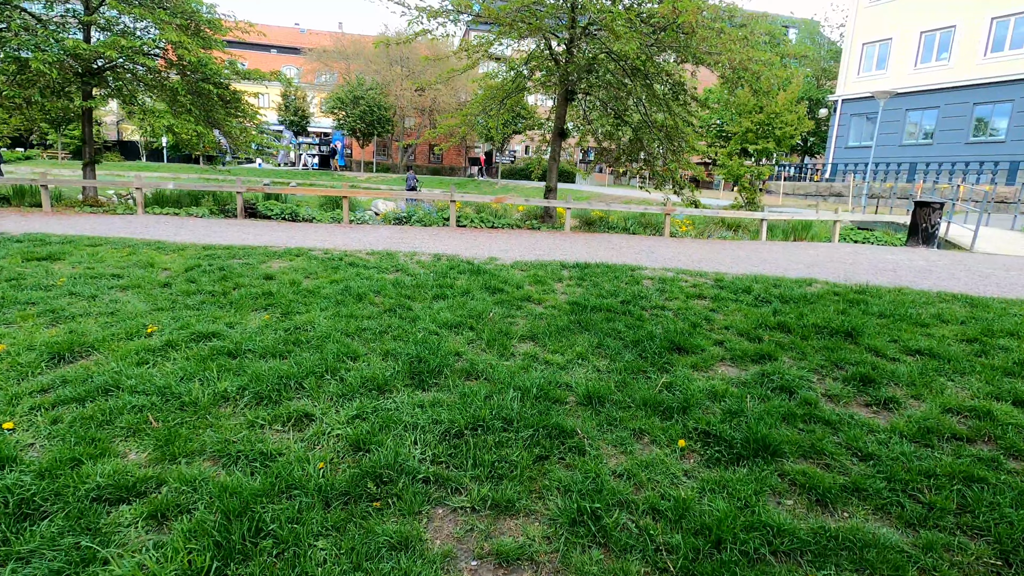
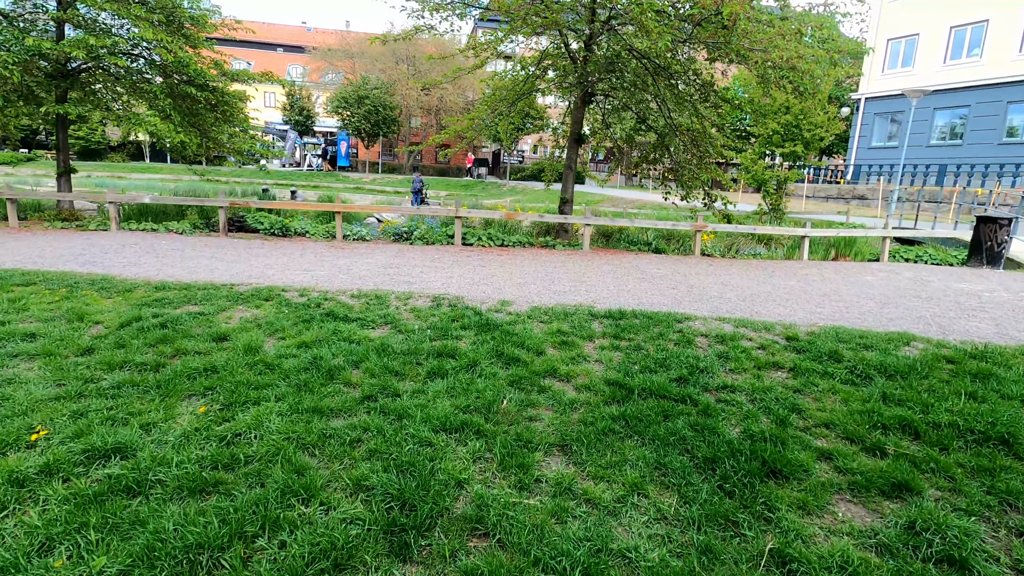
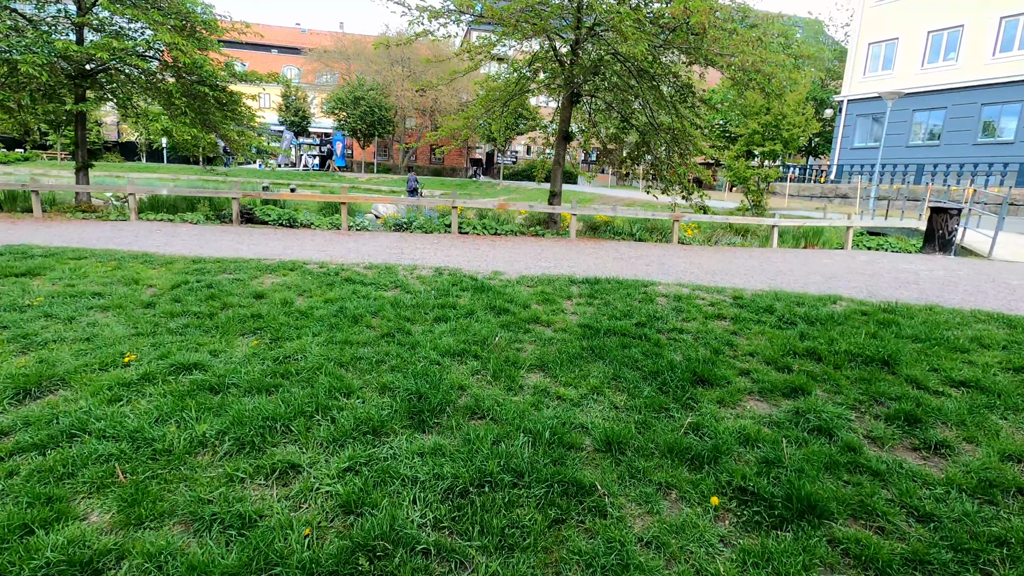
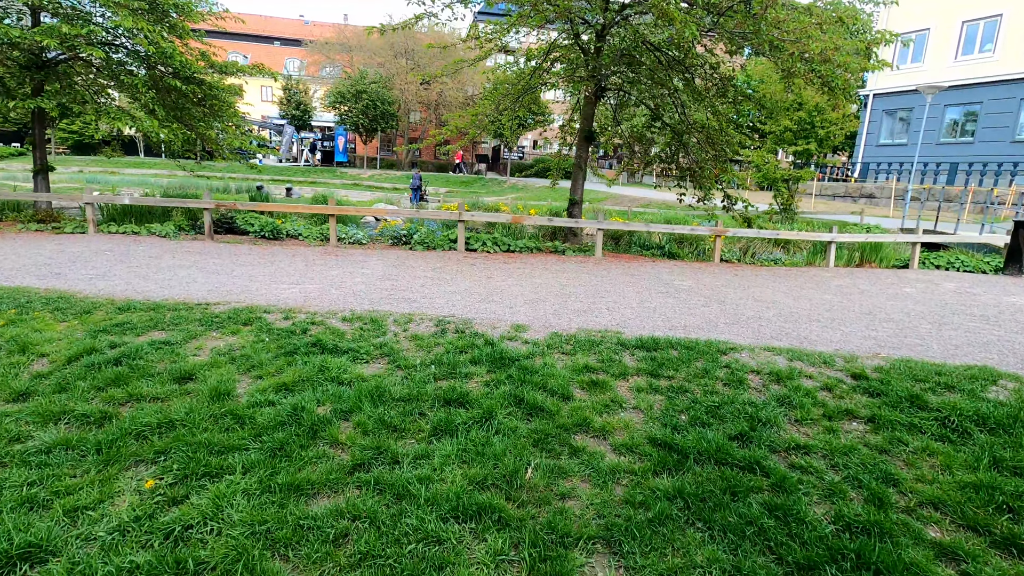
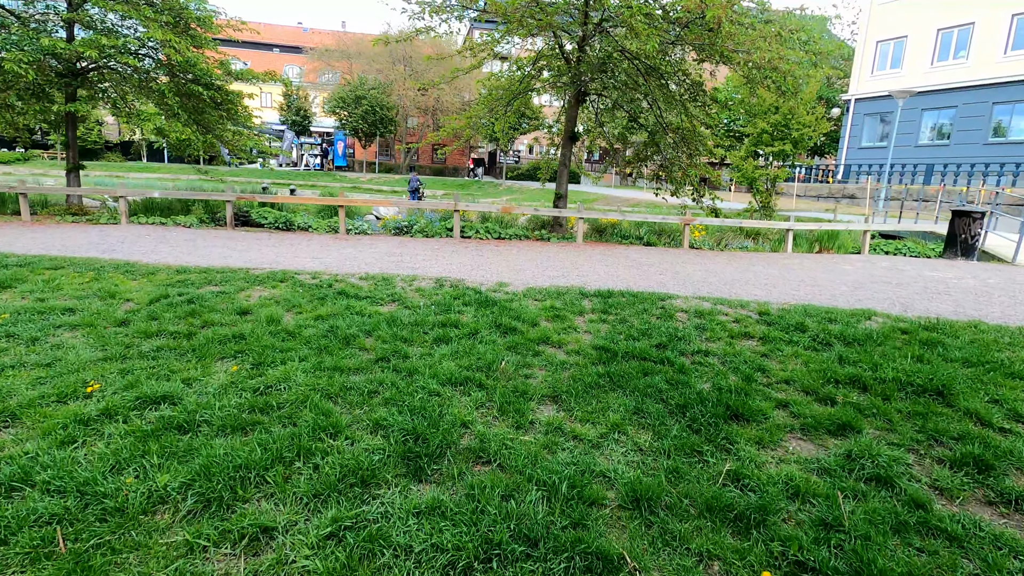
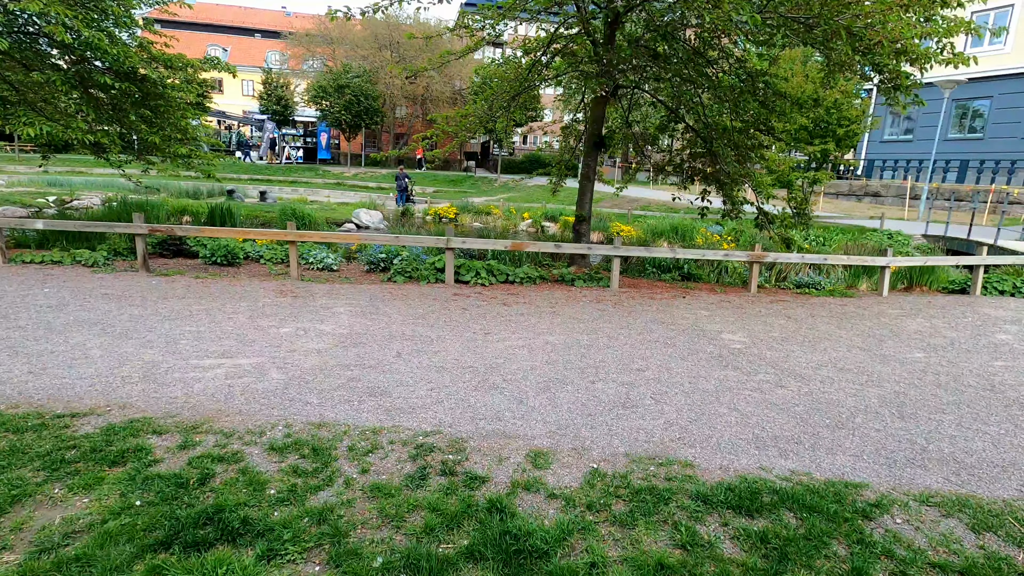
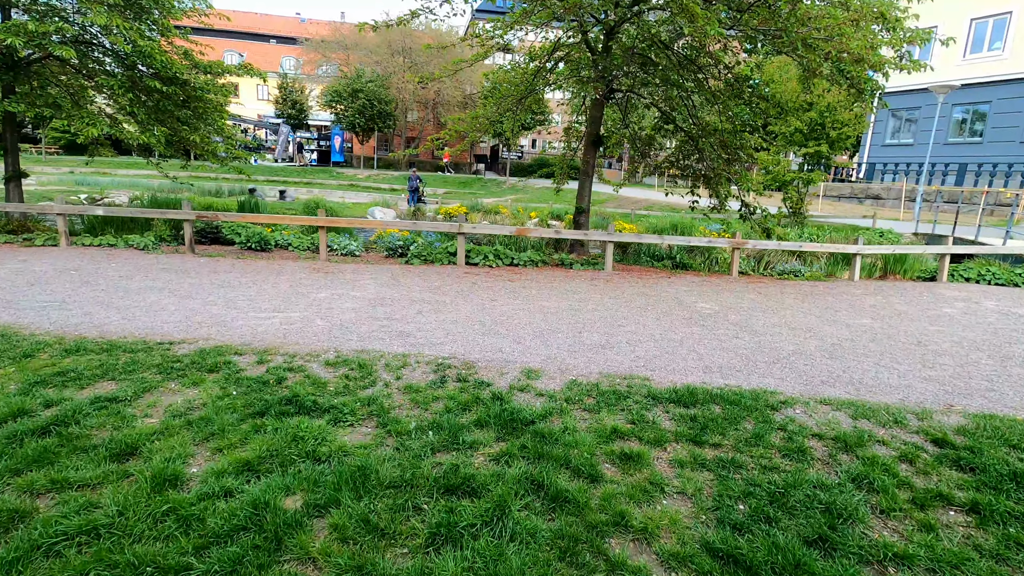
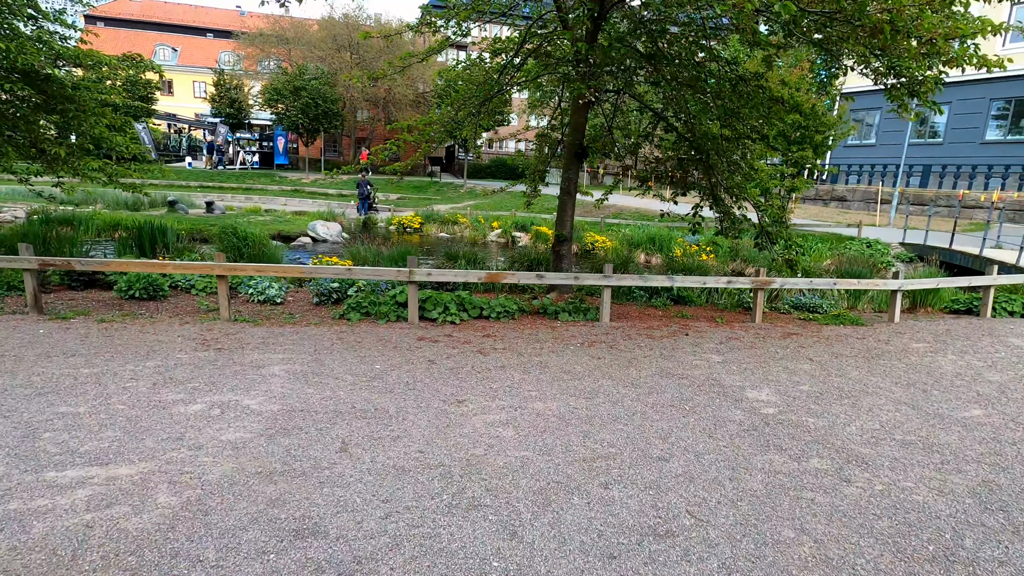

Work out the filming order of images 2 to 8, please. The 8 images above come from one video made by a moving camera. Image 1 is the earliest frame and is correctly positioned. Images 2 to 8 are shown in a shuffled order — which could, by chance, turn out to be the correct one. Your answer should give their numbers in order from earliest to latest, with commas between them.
3, 5, 2, 4, 7, 6, 8
